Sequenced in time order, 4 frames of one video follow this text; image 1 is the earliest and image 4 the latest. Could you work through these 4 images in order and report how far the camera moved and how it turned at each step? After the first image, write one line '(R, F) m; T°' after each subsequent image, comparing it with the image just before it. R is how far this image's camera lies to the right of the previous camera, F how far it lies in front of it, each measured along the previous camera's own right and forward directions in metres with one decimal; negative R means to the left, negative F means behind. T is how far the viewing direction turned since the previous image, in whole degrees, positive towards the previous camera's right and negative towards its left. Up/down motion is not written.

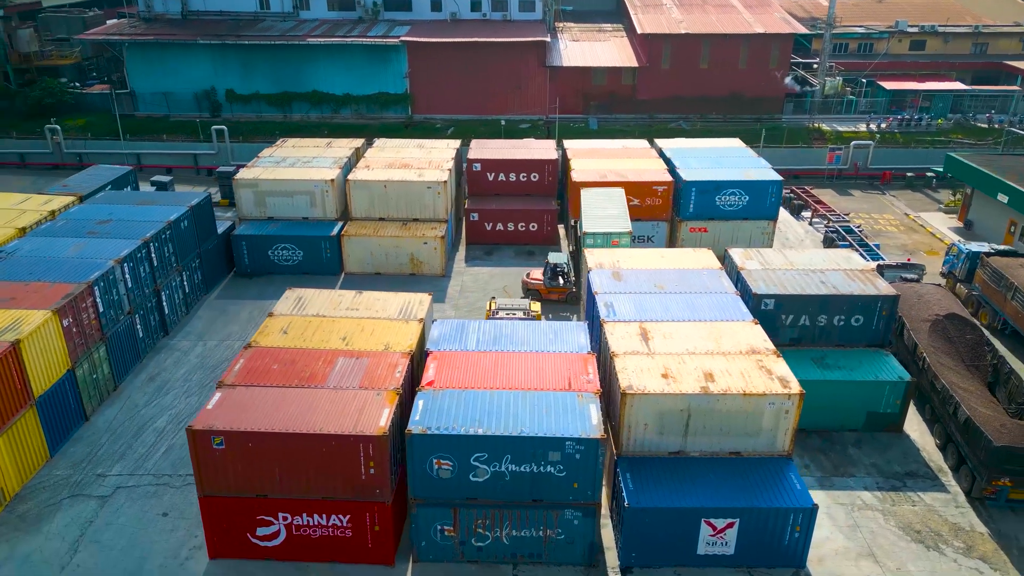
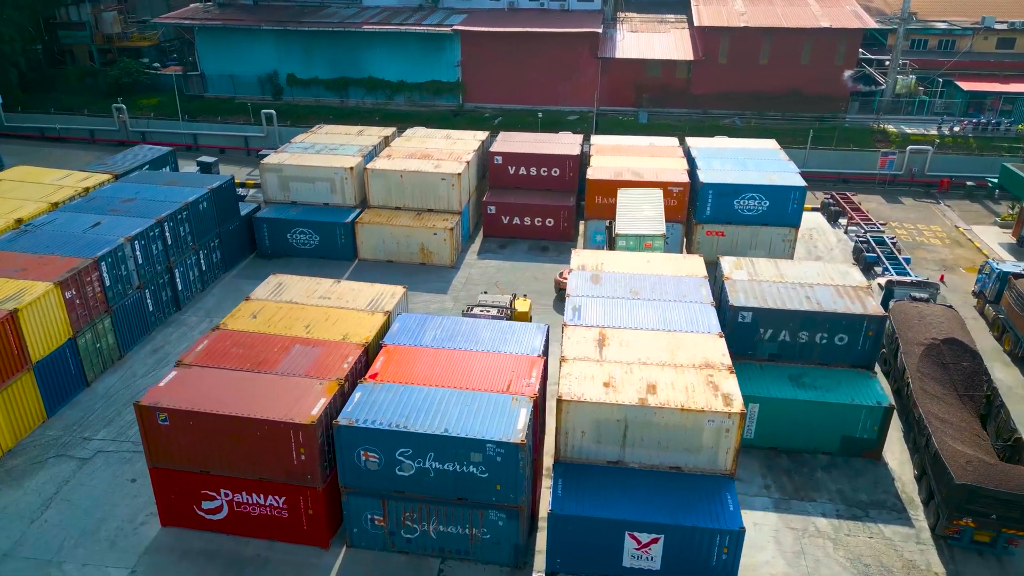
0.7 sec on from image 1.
(+3.7, +0.1) m; -7°
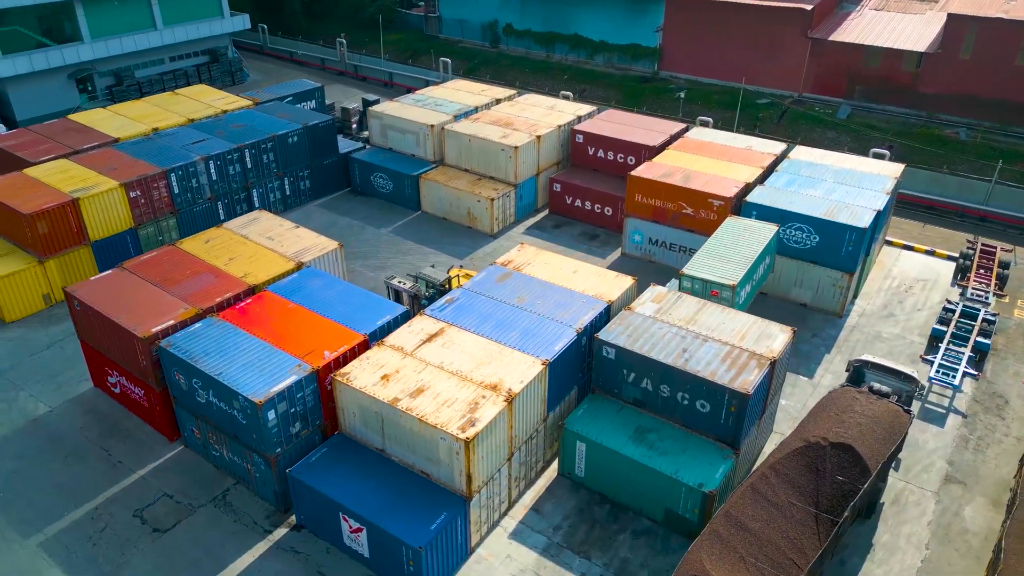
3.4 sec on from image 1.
(+13.4, +2.5) m; -24°
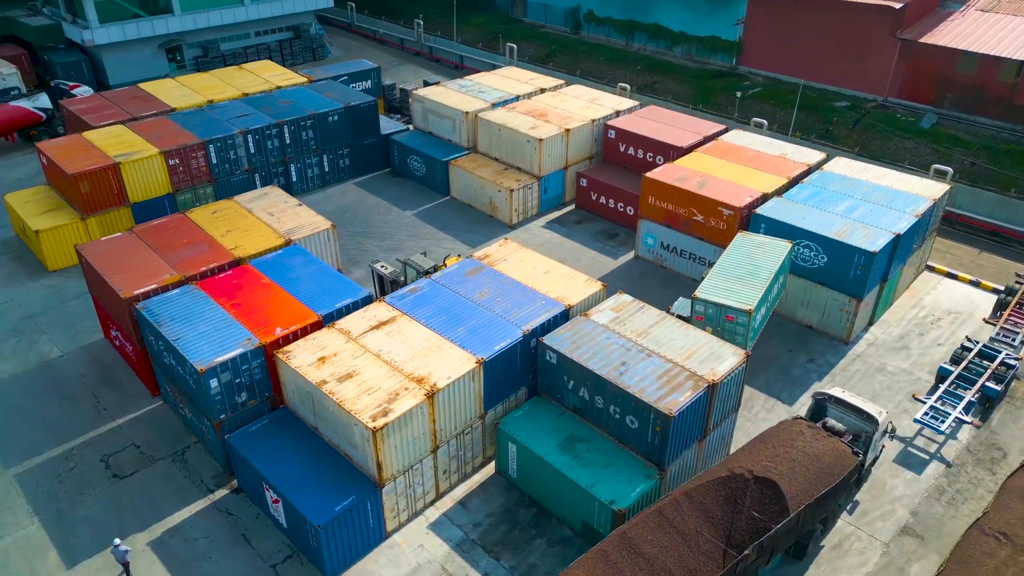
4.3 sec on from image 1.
(+4.9, +0.3) m; -9°
